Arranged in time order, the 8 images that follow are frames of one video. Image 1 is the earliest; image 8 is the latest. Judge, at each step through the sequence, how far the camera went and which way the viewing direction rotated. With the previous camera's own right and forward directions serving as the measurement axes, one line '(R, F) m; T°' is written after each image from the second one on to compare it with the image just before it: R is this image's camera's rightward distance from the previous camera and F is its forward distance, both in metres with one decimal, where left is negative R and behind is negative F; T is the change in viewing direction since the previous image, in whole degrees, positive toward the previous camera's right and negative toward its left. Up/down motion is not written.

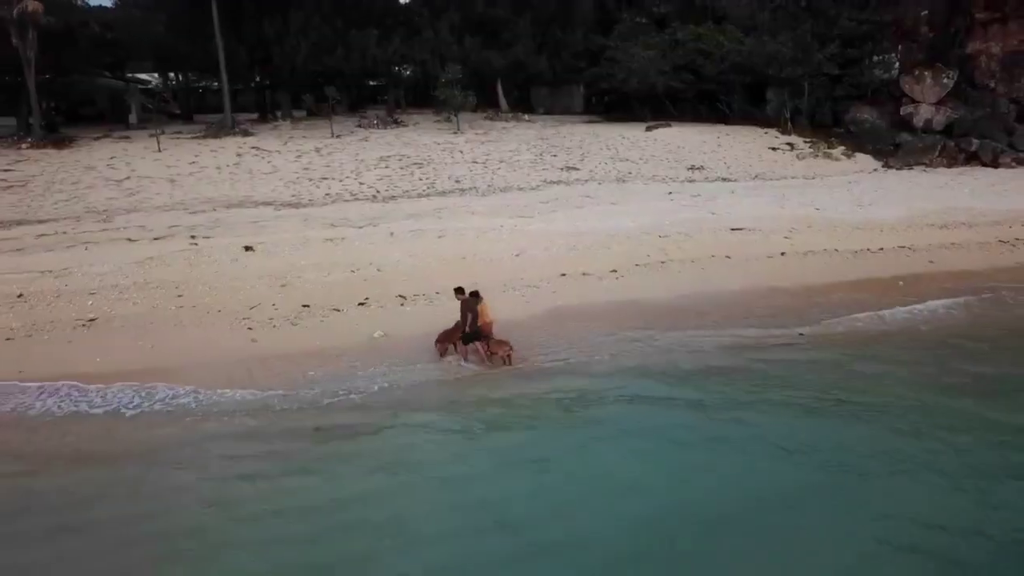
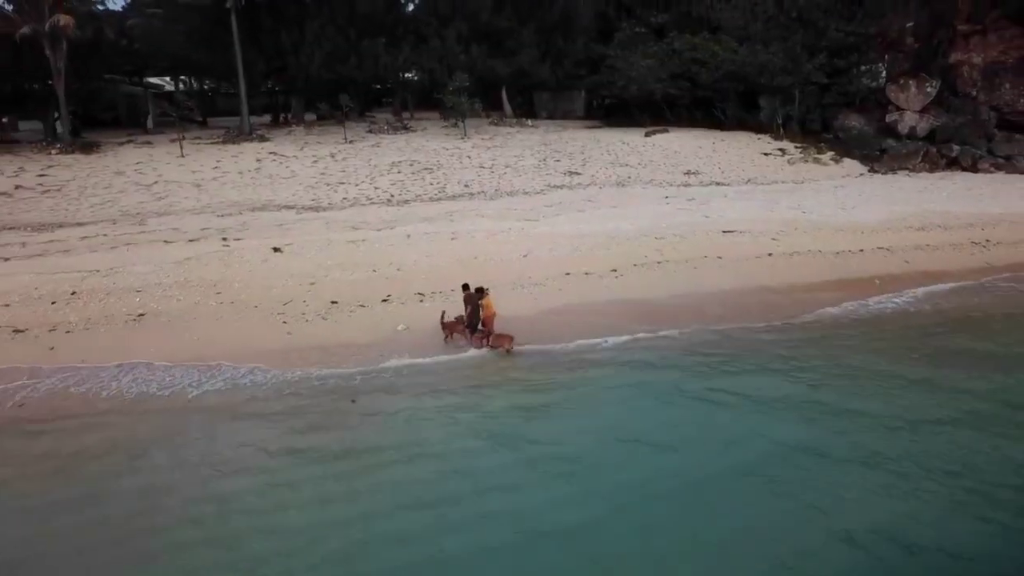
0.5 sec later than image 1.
(-0.1, -0.8) m; 0°
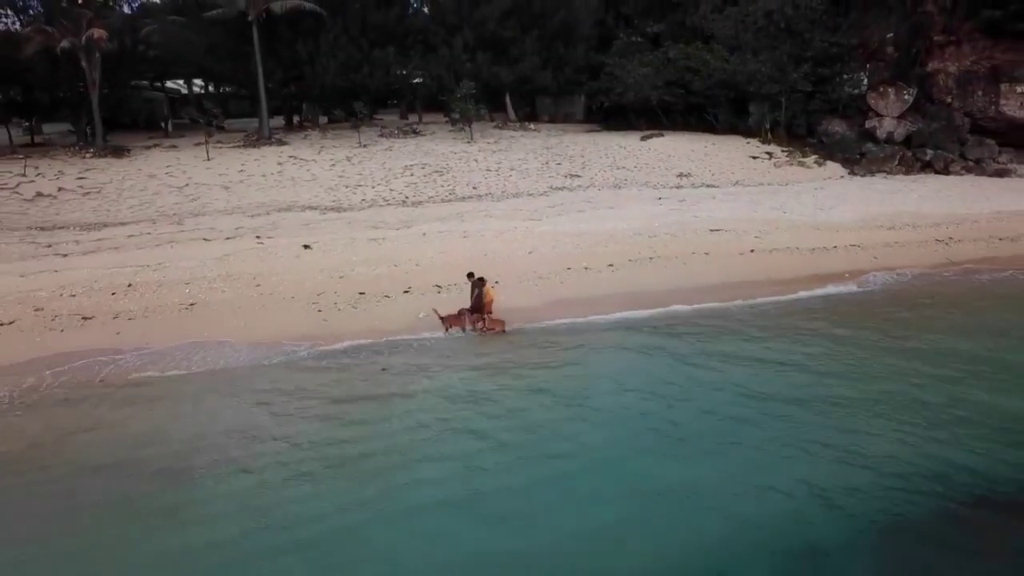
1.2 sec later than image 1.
(-0.1, -1.2) m; 0°
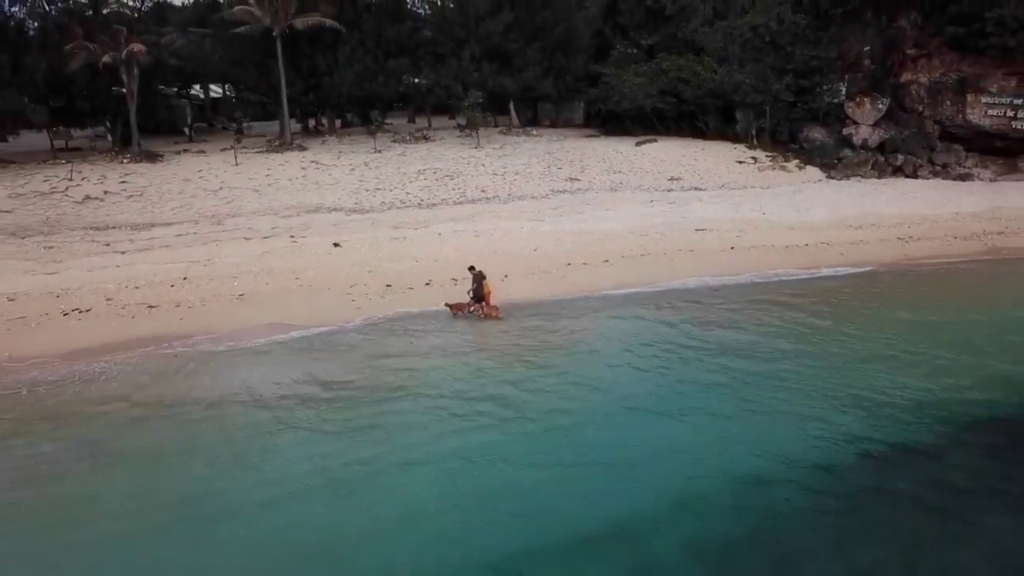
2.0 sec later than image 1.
(-0.1, -1.5) m; 0°
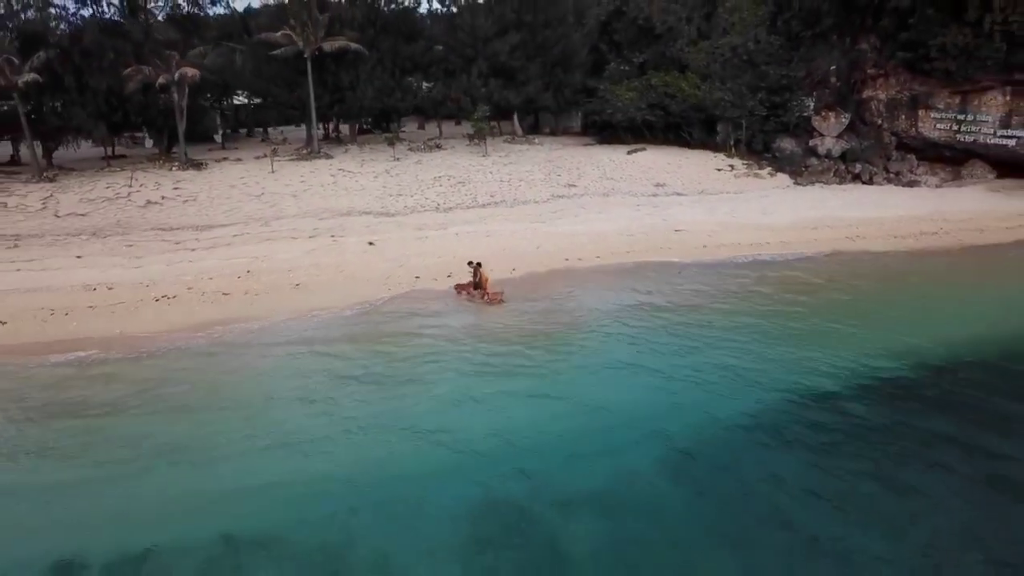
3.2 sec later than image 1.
(-0.1, -2.5) m; 0°
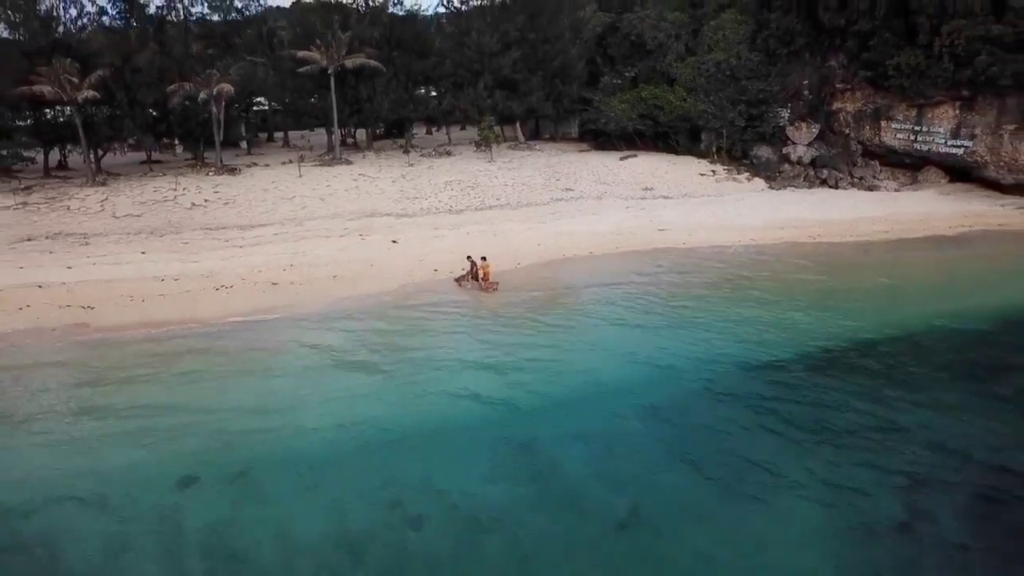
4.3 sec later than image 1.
(-0.1, -2.4) m; 0°
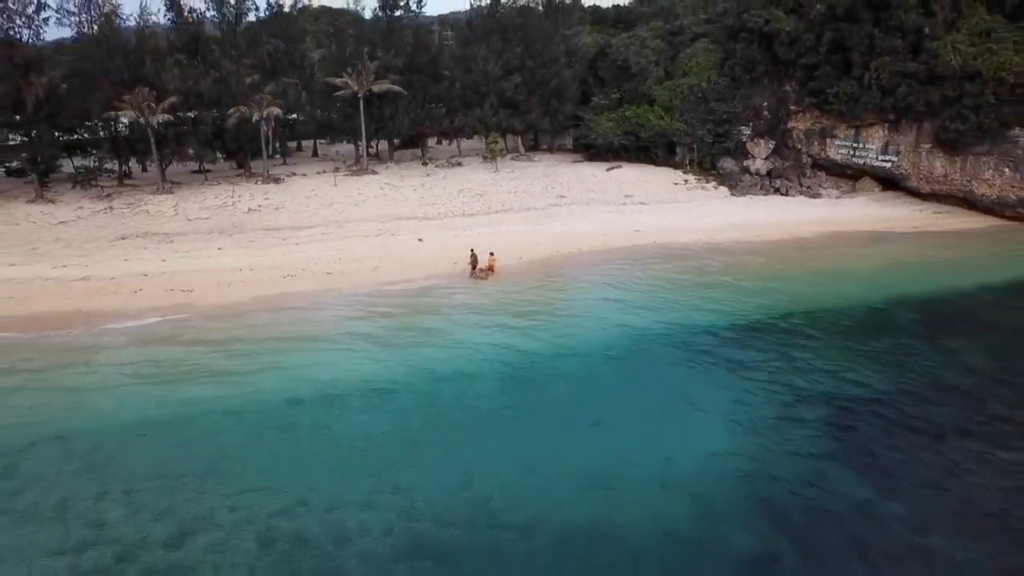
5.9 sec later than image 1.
(0.0, -4.4) m; 0°
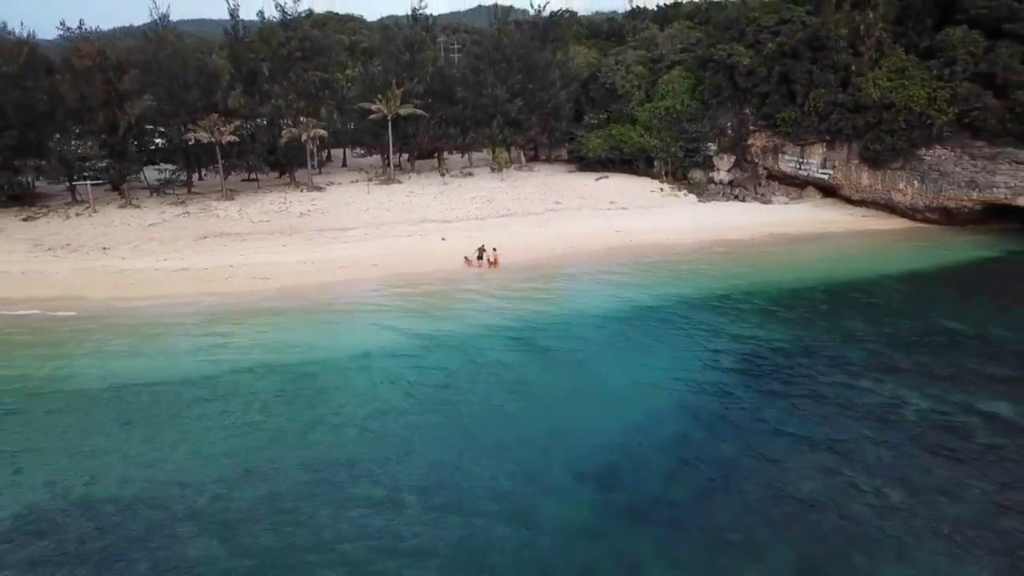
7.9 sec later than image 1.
(-0.1, -5.6) m; 0°
